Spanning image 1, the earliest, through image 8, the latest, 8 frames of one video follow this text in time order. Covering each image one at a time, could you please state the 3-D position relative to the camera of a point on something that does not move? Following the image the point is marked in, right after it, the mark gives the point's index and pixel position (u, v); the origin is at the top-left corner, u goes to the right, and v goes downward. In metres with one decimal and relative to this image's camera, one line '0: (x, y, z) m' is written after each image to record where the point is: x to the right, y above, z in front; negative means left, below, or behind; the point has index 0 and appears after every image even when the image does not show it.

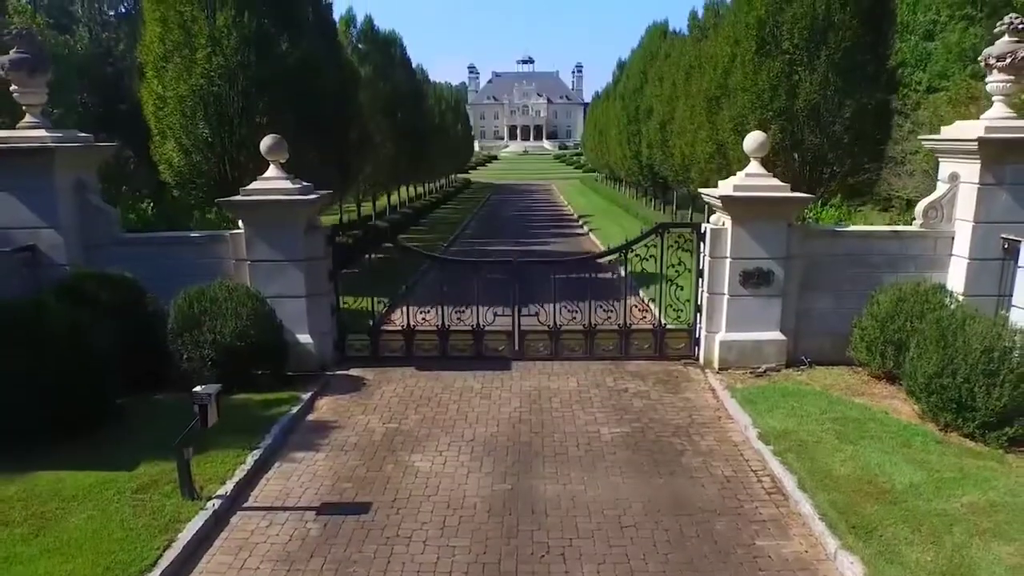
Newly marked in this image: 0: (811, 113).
0: (+4.9, +2.9, +11.0) m
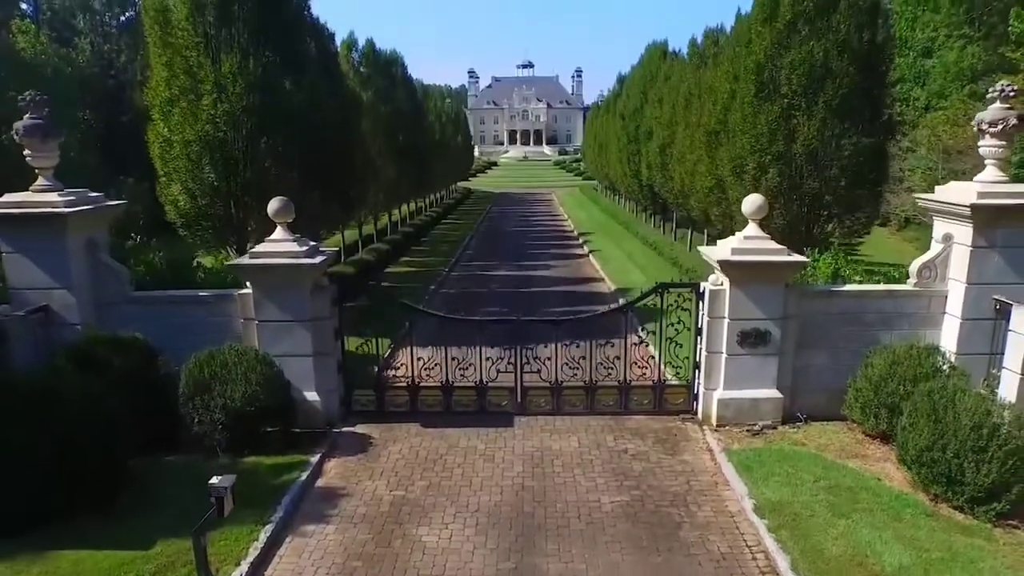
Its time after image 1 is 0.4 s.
0: (+4.9, +2.2, +11.2) m
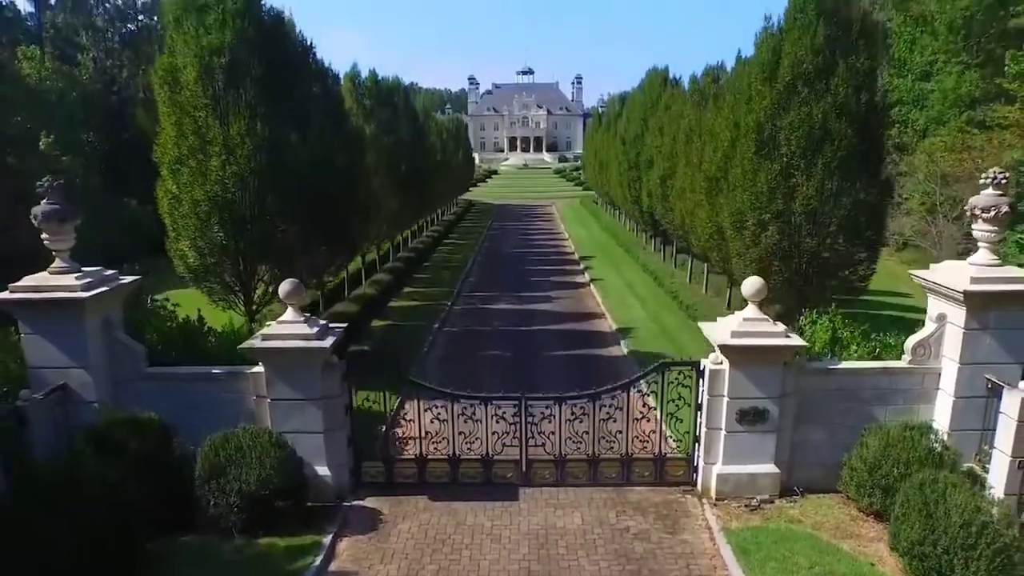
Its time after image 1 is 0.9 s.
0: (+5.0, +1.2, +11.4) m
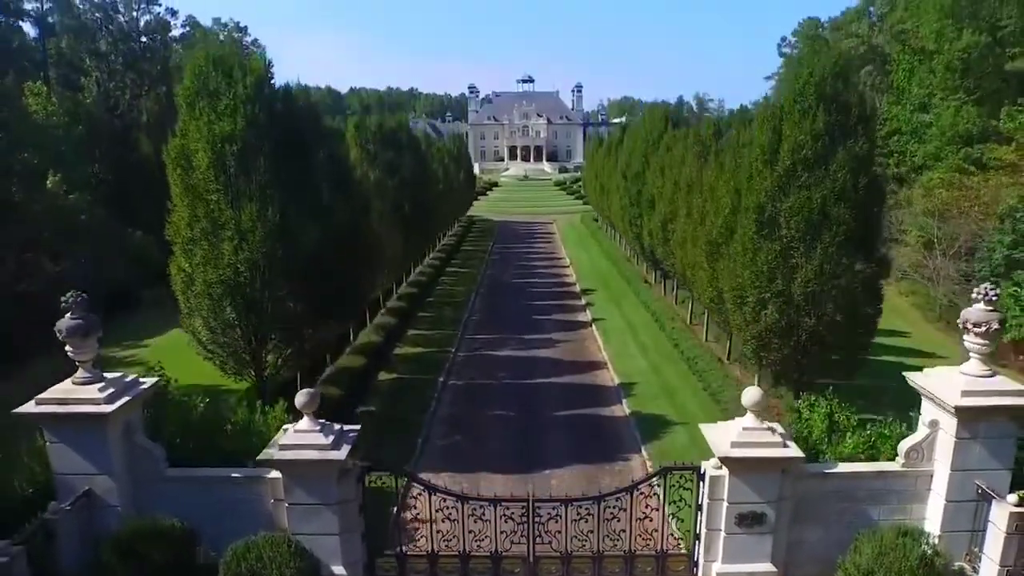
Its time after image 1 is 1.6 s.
0: (+5.1, -0.2, +11.7) m
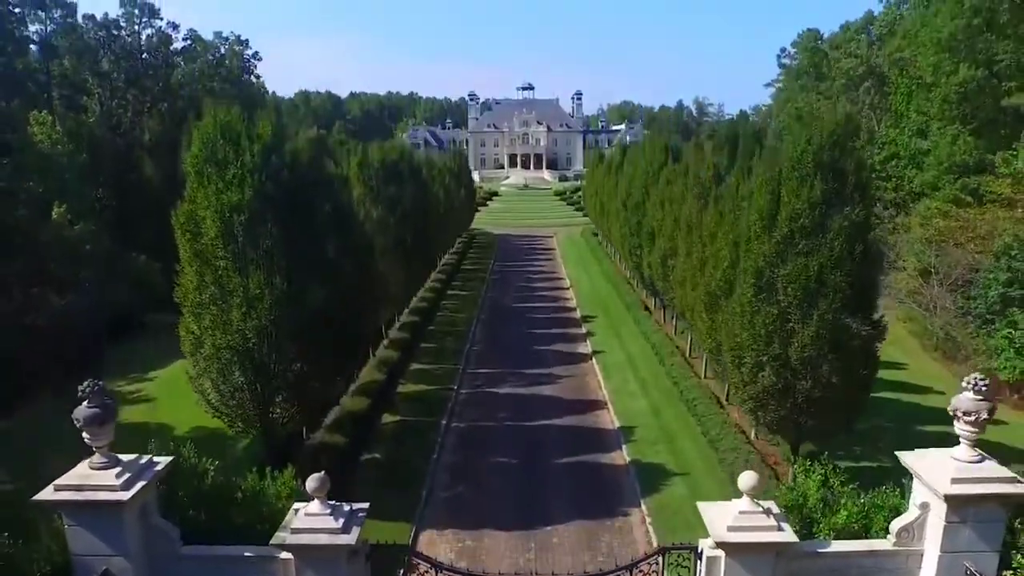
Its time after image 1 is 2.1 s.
0: (+5.1, -1.3, +12.0) m
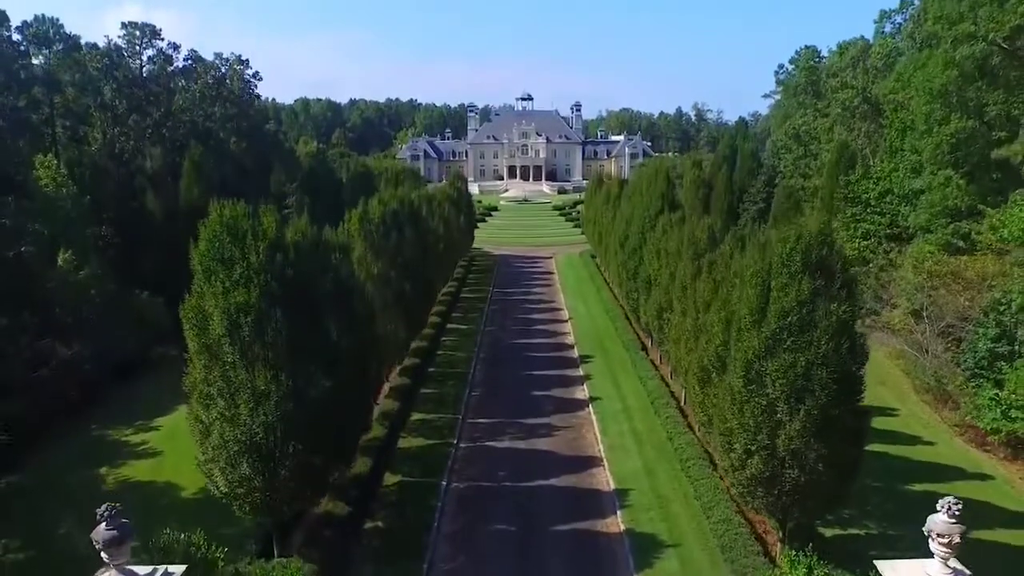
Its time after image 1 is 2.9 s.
0: (+5.1, -3.0, +12.4) m
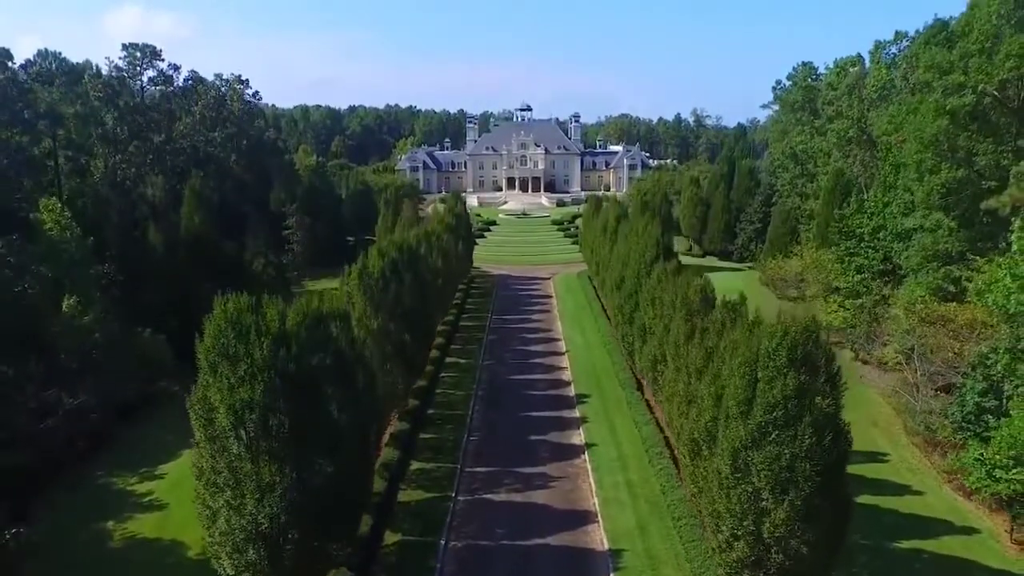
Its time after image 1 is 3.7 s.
0: (+5.0, -4.7, +12.8) m
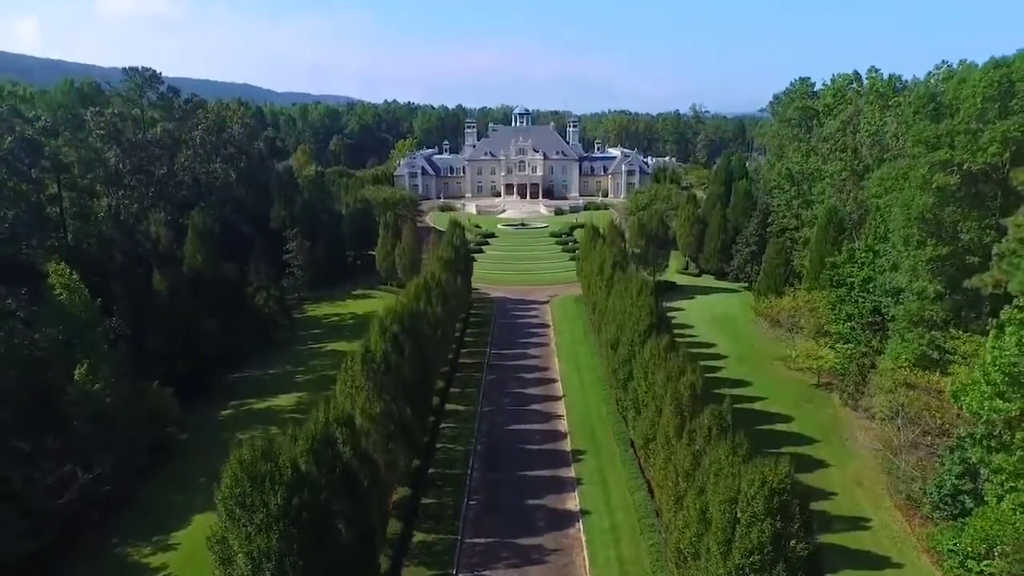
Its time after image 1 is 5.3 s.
0: (+4.9, -7.8, +13.8) m
